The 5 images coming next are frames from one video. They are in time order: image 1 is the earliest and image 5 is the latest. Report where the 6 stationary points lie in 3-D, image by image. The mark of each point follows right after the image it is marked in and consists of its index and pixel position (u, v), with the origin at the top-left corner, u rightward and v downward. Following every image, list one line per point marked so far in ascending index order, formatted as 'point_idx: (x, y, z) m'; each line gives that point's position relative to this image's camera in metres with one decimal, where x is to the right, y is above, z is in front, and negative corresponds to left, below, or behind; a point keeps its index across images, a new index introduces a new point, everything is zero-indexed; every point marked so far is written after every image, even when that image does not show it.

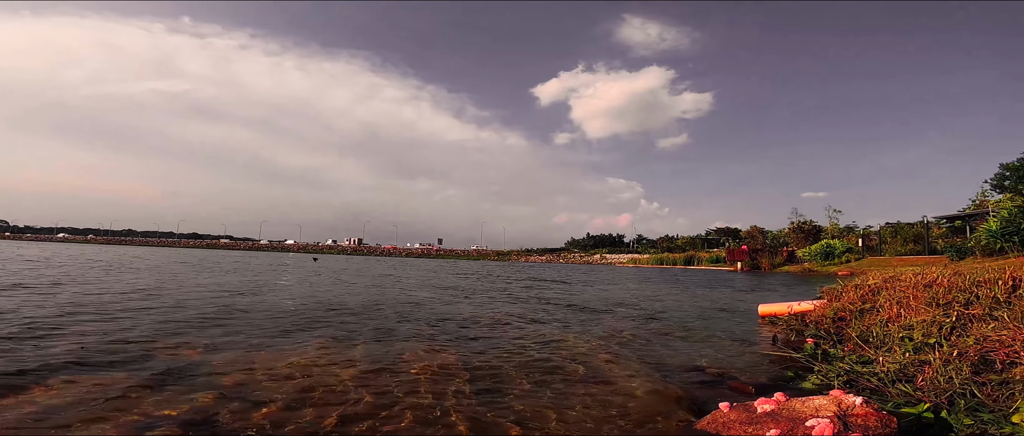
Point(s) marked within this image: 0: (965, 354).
0: (+5.3, -1.6, +5.3) m
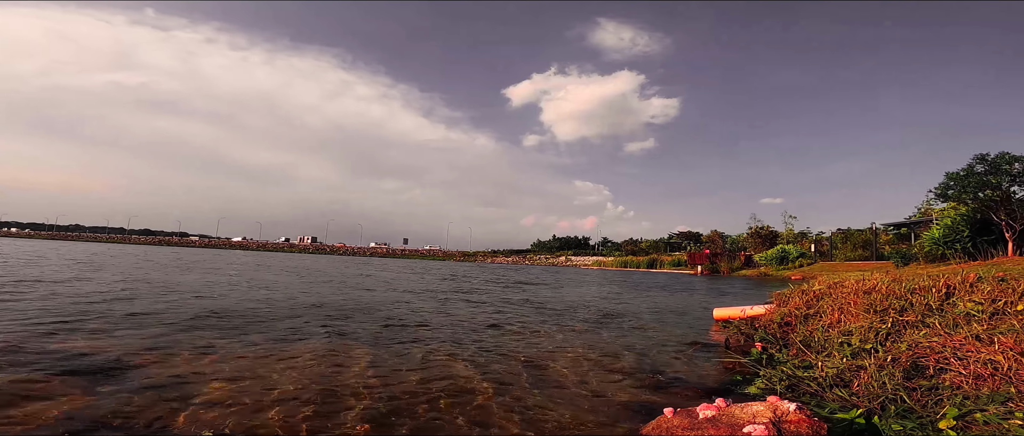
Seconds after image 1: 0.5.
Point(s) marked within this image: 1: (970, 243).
0: (+4.6, -1.7, +5.4) m
1: (+14.3, -0.9, +14.4) m
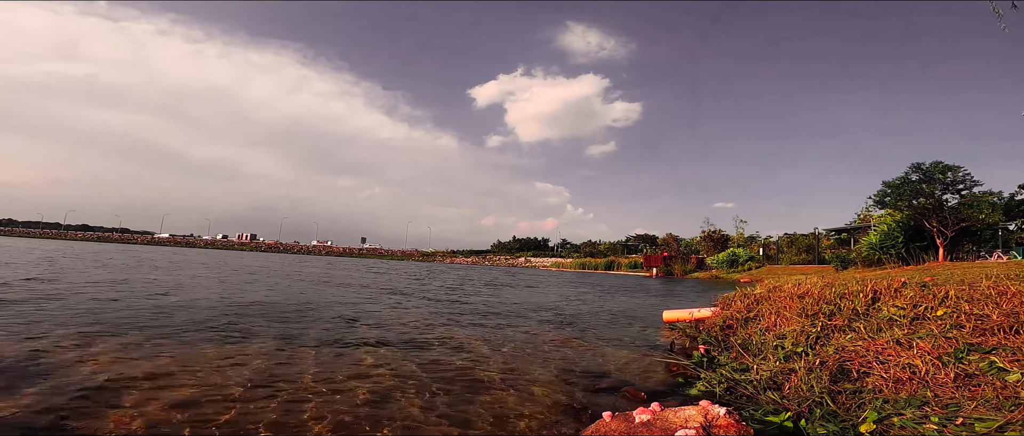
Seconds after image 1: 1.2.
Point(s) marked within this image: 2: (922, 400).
0: (+3.8, -1.8, +5.6) m
1: (+13.0, -1.1, +15.1) m
2: (+4.1, -1.8, +4.5) m
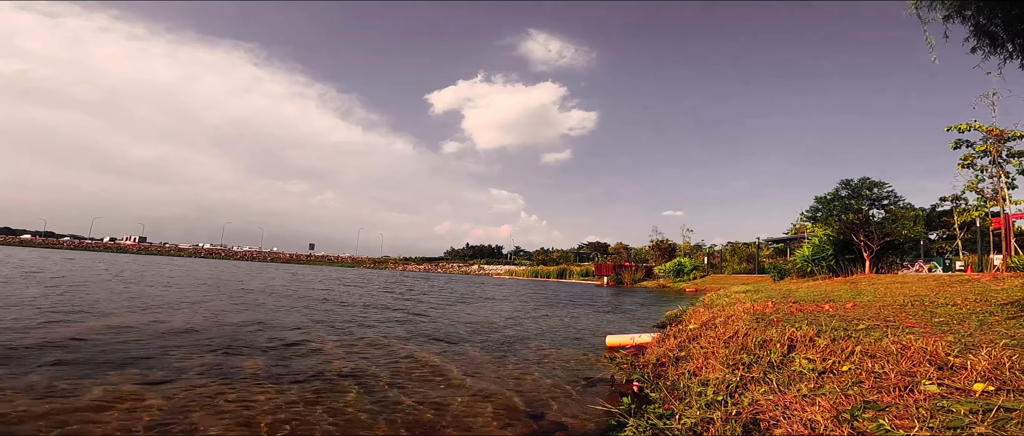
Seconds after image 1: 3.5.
0: (+3.0, -1.9, +5.6) m
1: (+11.4, -1.4, +15.9) m
2: (+3.3, -2.0, +4.6) m
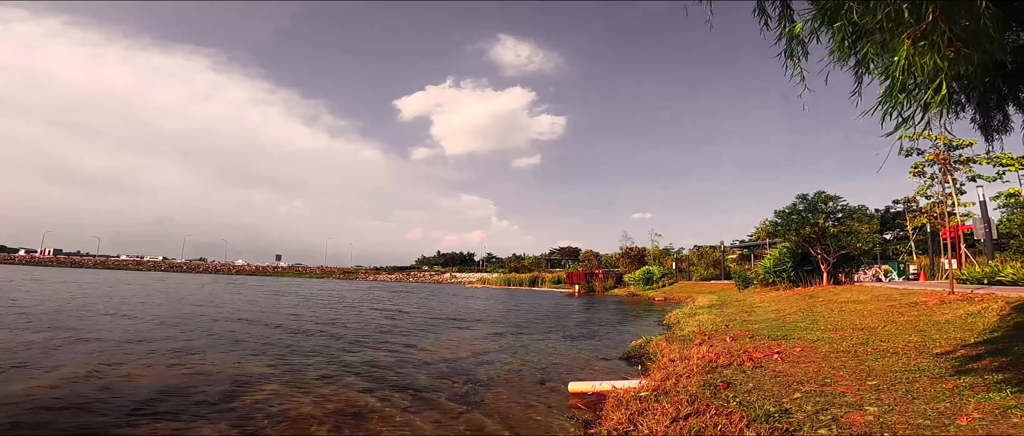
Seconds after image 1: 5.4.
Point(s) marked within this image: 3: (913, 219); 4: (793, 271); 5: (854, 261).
0: (+2.5, -2.2, +5.6) m
1: (+10.4, -1.4, +16.2) m
2: (+2.8, -2.3, +4.6) m
3: (+15.4, +0.1, +17.4) m
4: (+10.3, -1.4, +16.1) m
5: (+12.4, -1.1, +16.2) m
